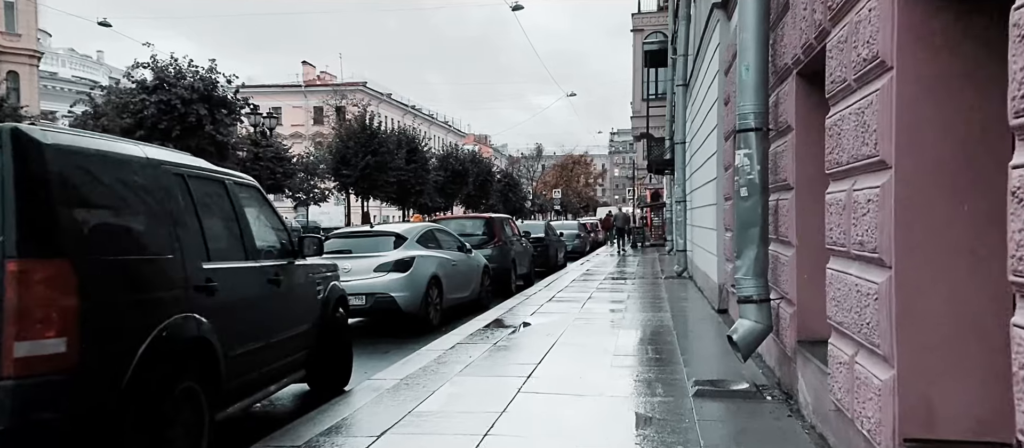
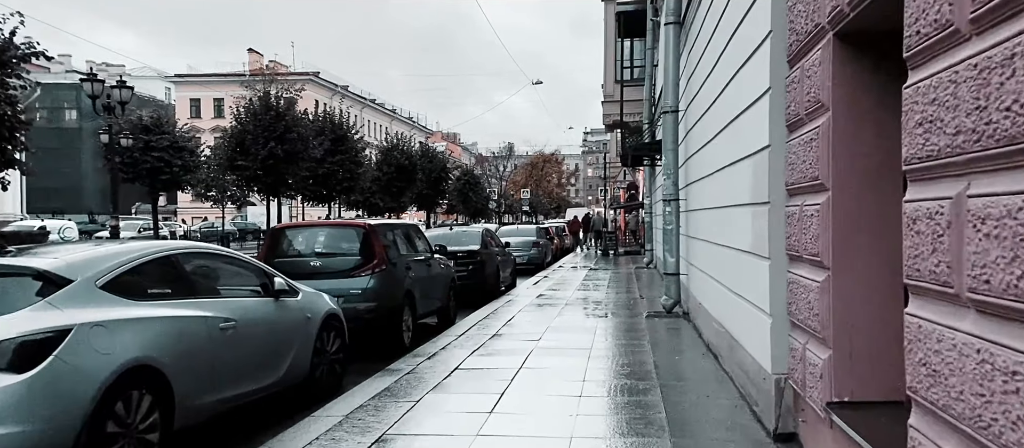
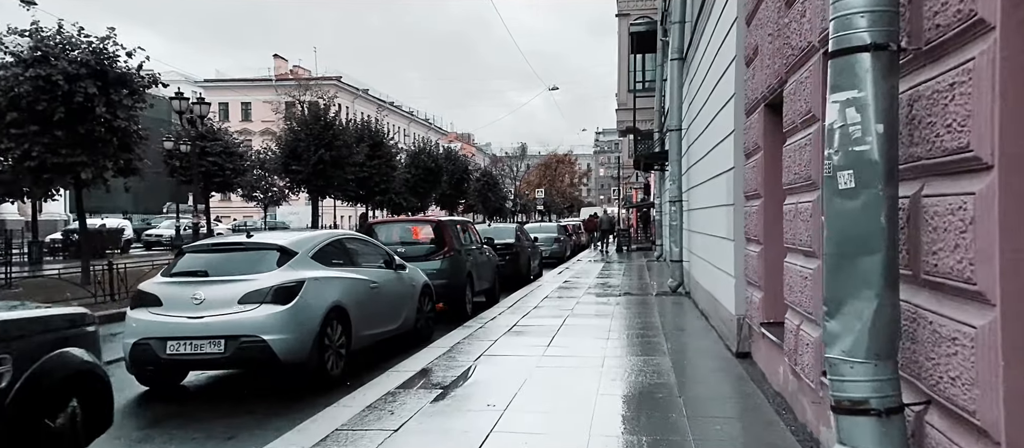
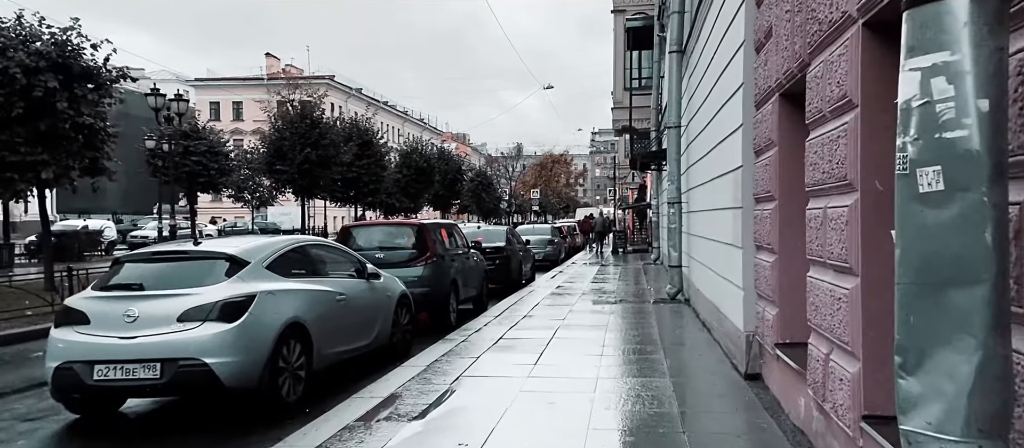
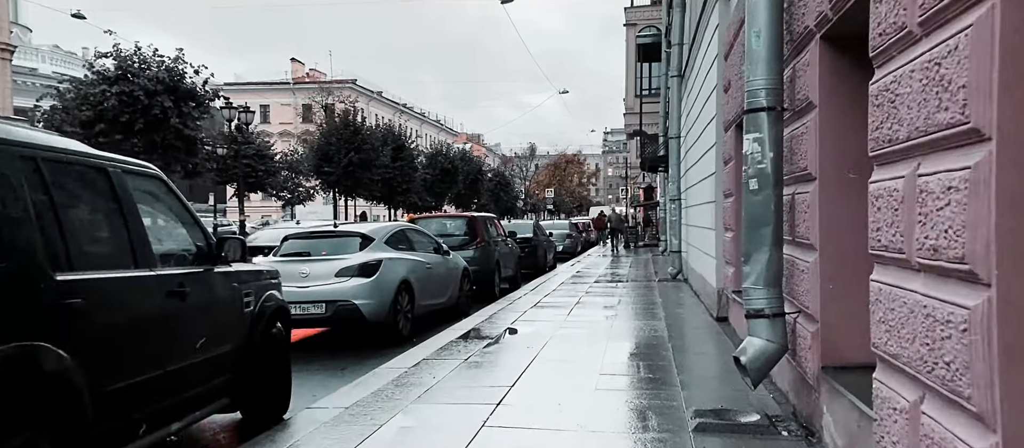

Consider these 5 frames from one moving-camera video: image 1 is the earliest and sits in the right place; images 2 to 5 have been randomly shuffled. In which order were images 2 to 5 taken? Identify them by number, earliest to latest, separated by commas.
5, 3, 4, 2
